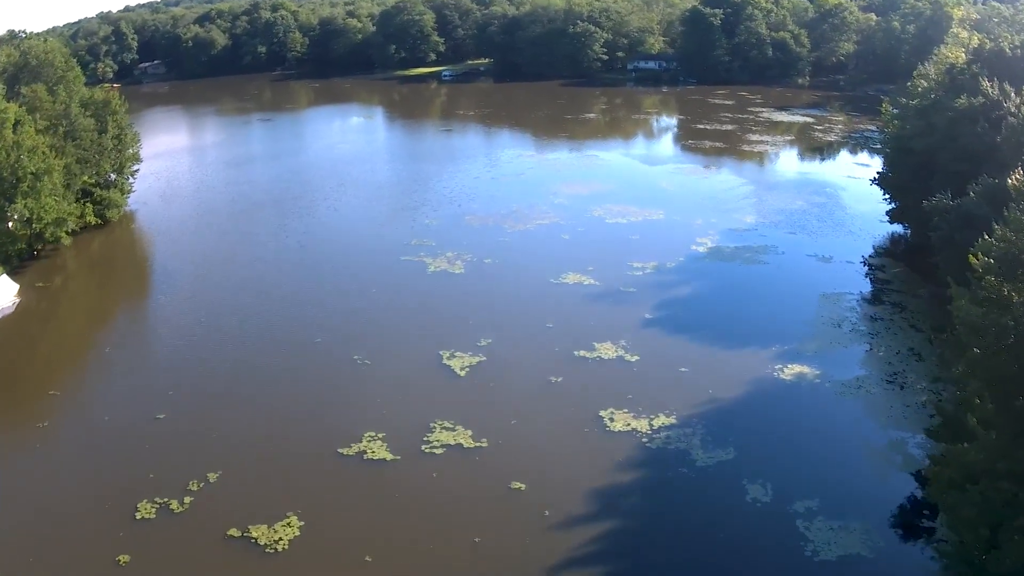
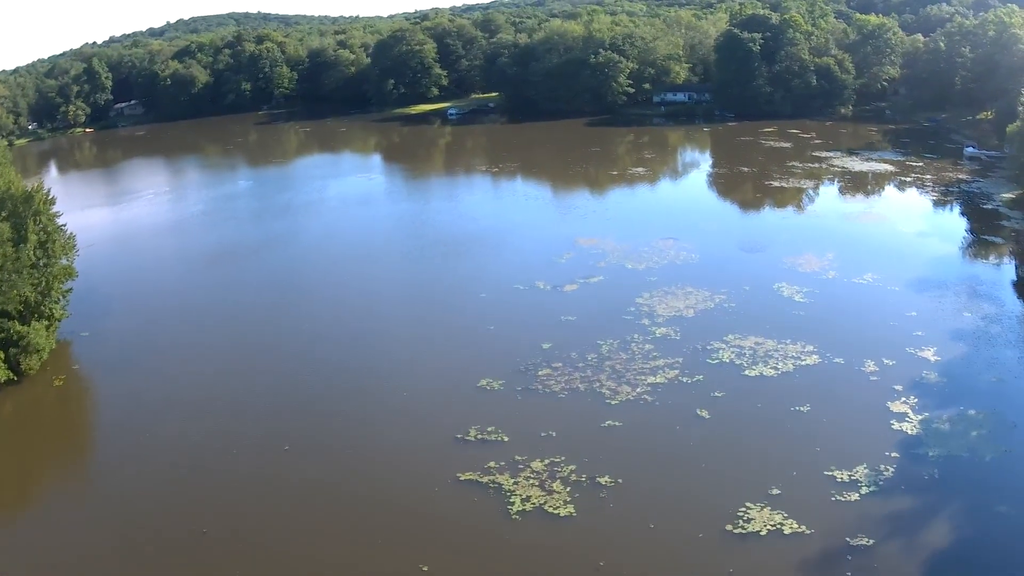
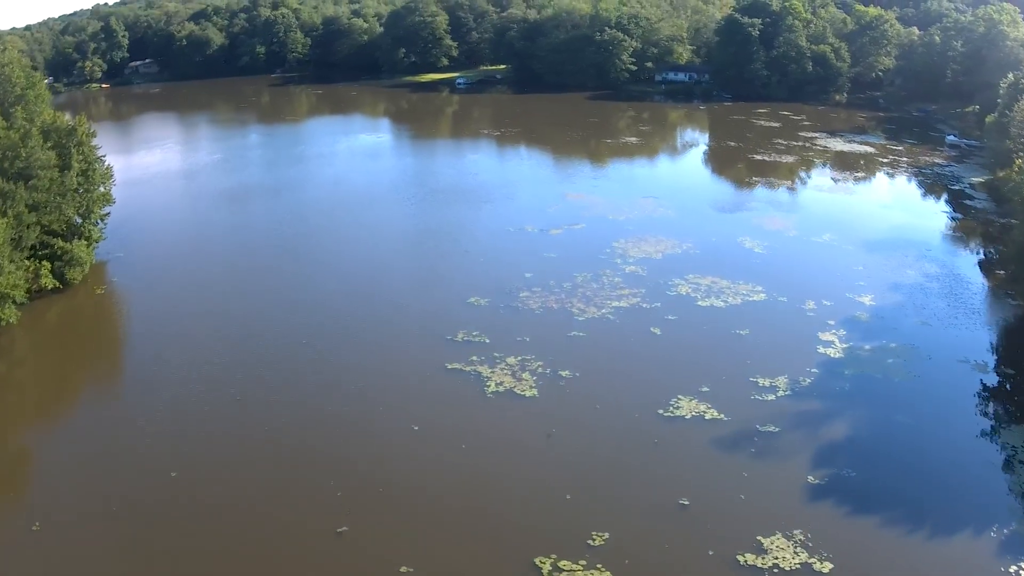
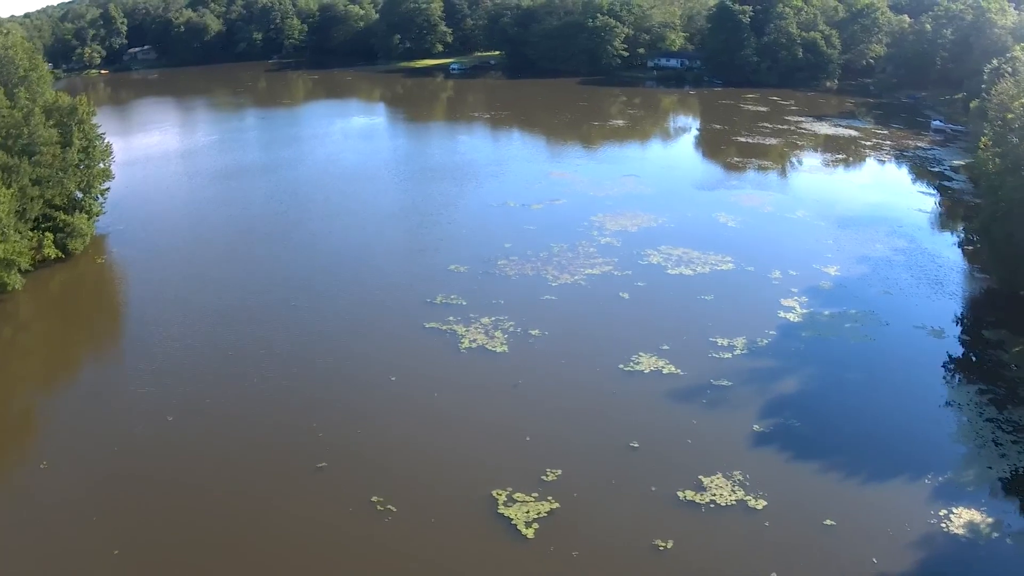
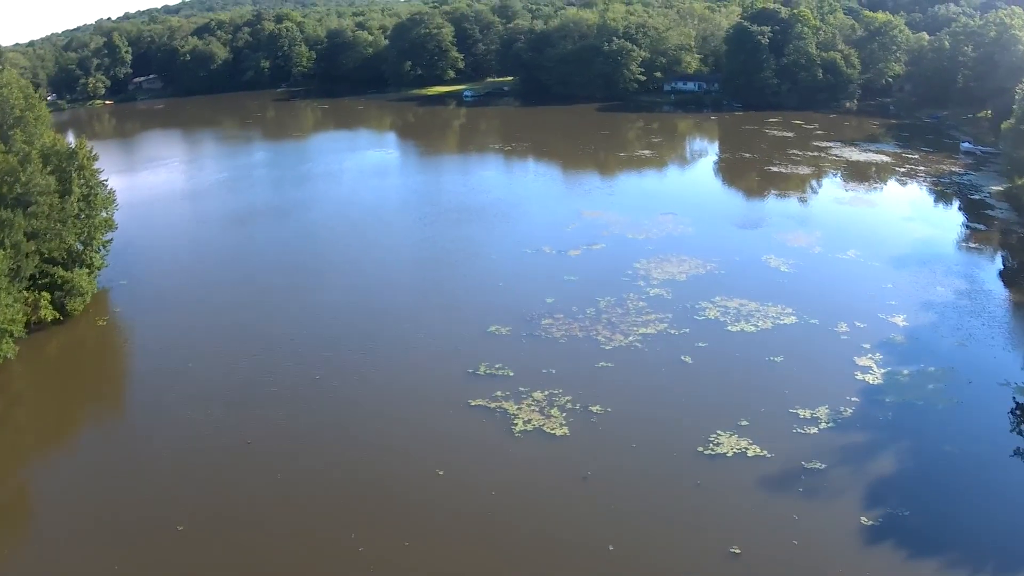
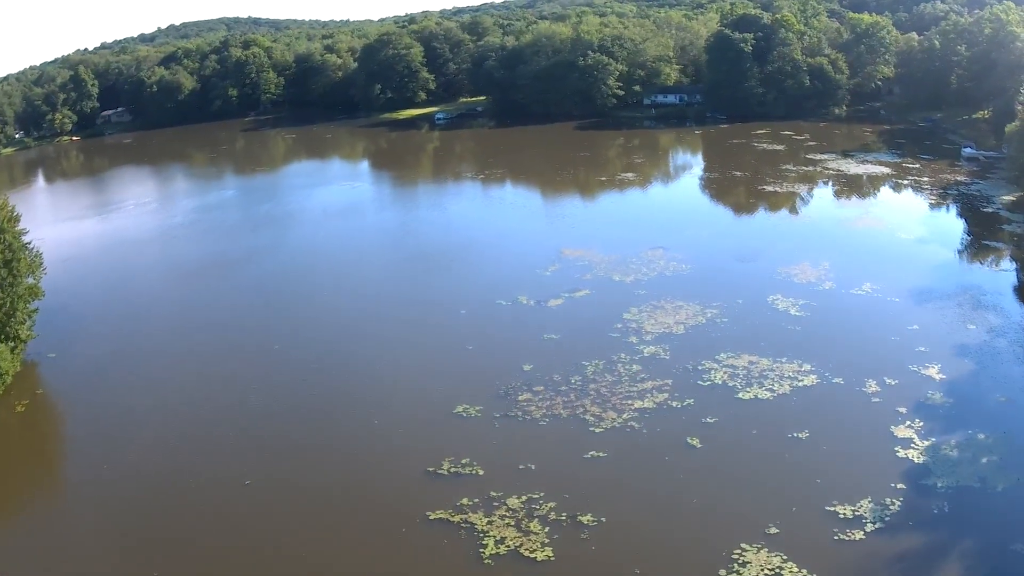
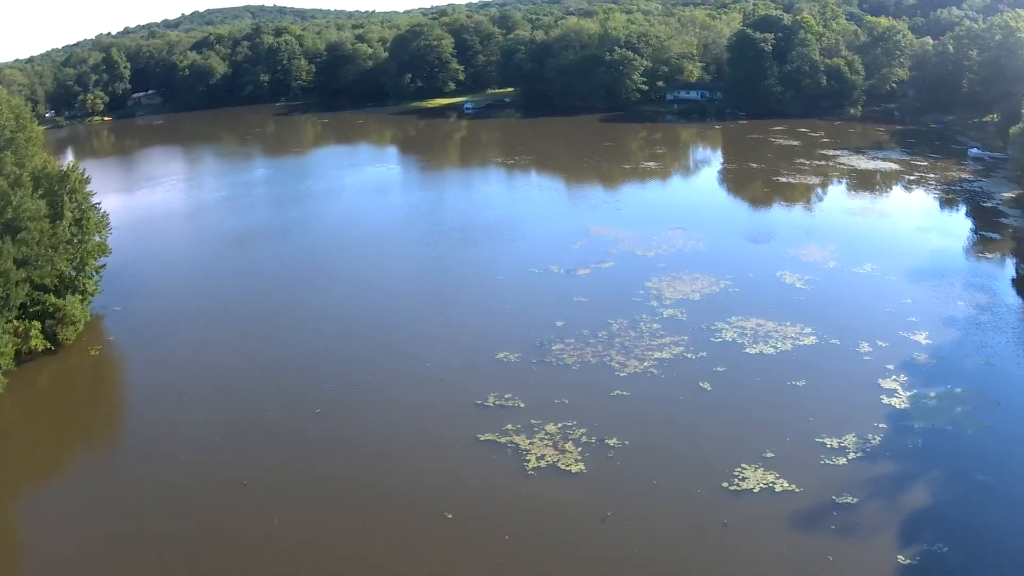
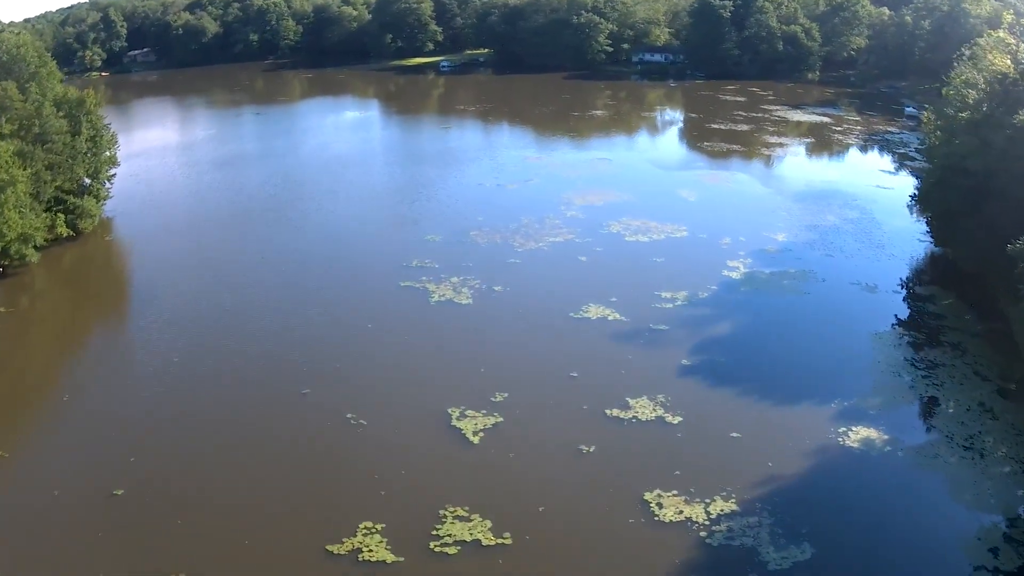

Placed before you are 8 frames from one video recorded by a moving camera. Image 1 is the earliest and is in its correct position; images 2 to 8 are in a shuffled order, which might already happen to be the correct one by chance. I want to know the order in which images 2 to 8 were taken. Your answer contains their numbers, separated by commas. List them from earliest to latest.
8, 4, 3, 5, 7, 2, 6
